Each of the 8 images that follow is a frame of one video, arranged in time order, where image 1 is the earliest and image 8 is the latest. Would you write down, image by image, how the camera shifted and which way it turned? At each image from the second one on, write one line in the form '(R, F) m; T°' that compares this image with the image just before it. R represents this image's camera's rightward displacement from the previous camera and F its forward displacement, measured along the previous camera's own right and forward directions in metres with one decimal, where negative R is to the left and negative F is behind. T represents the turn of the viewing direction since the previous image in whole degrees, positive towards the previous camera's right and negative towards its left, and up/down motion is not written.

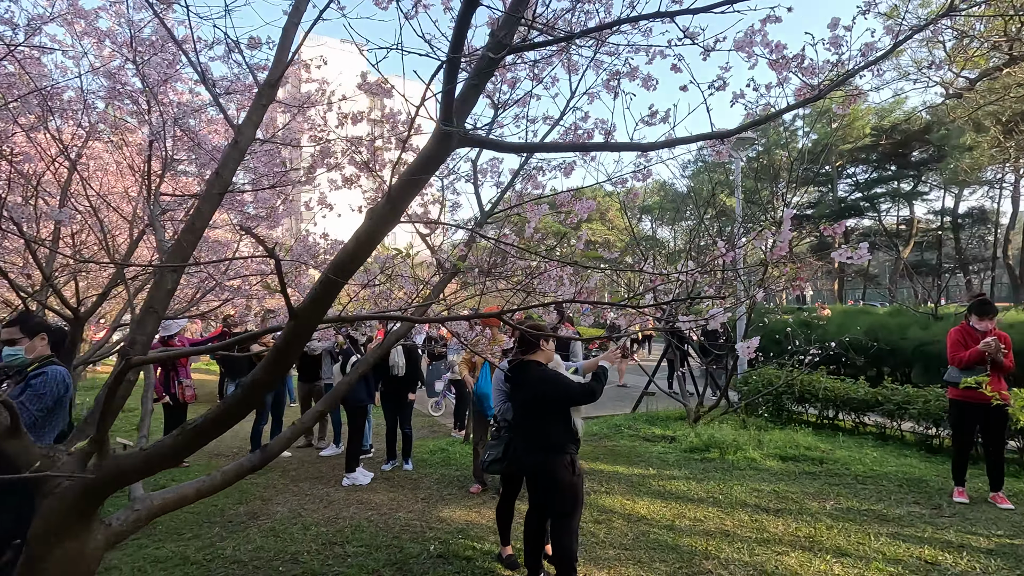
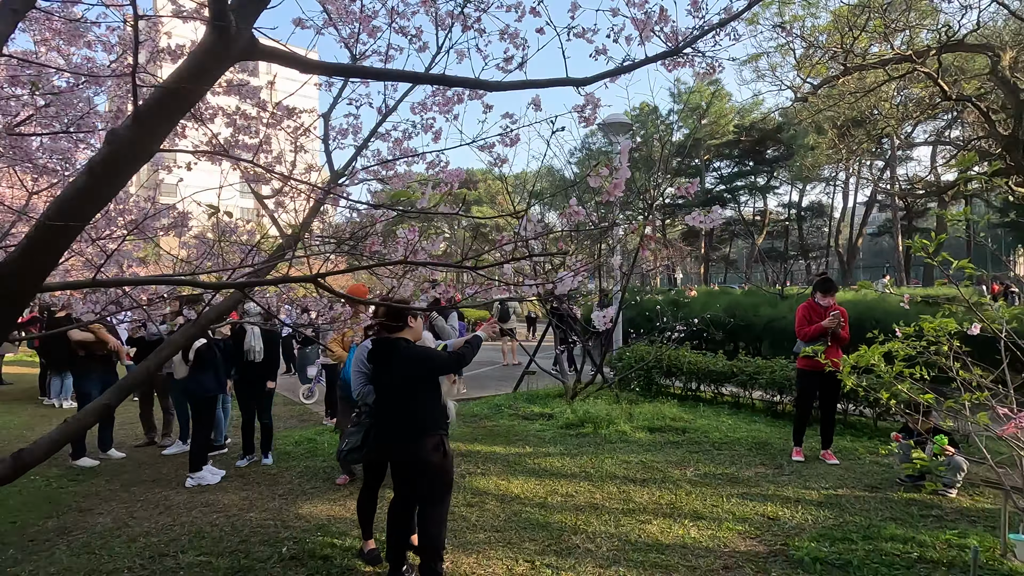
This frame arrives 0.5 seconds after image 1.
(+0.2, +0.2) m; +12°
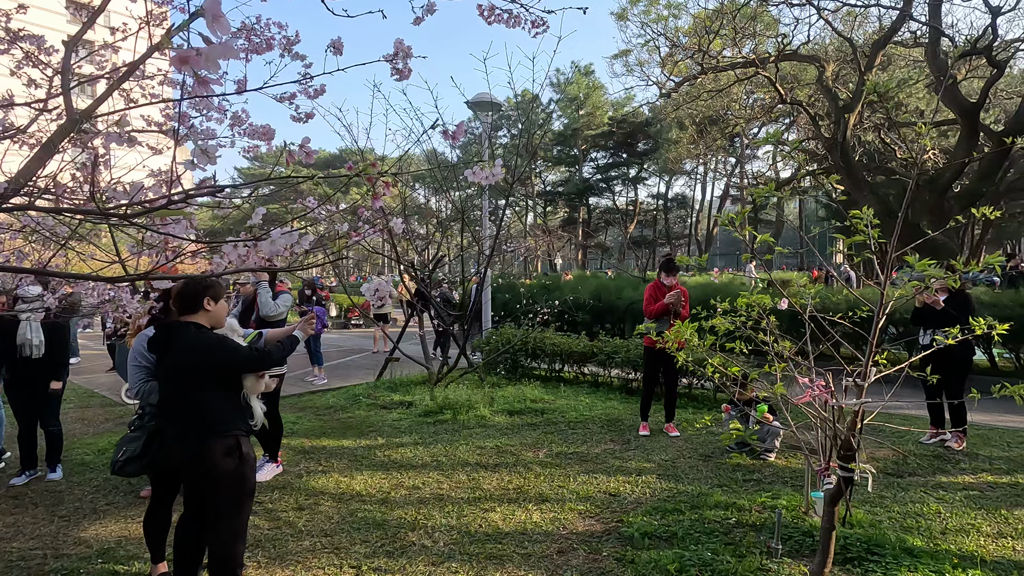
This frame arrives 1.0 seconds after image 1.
(+0.3, +0.2) m; +12°
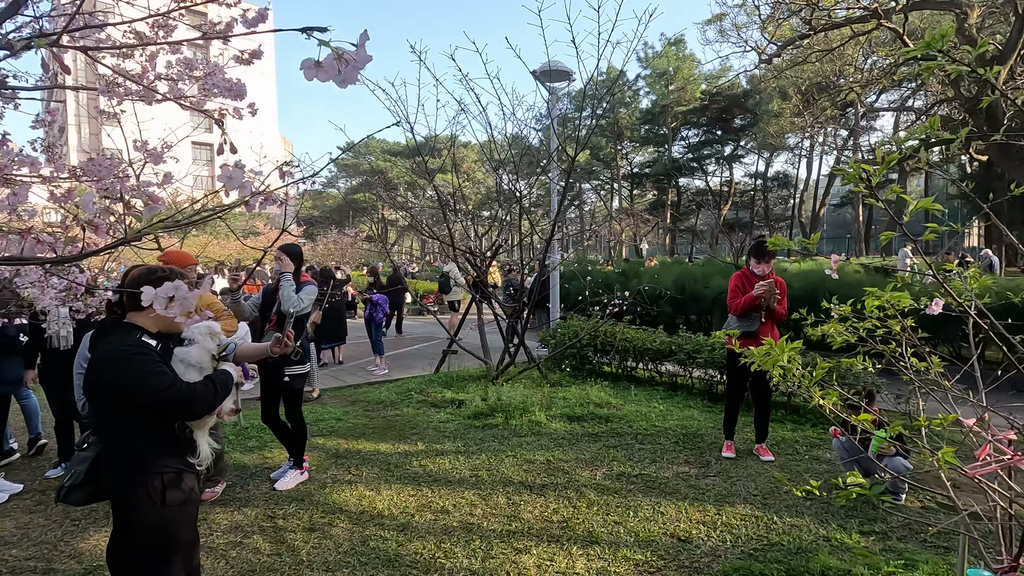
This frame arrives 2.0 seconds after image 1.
(+0.2, +0.7) m; -9°
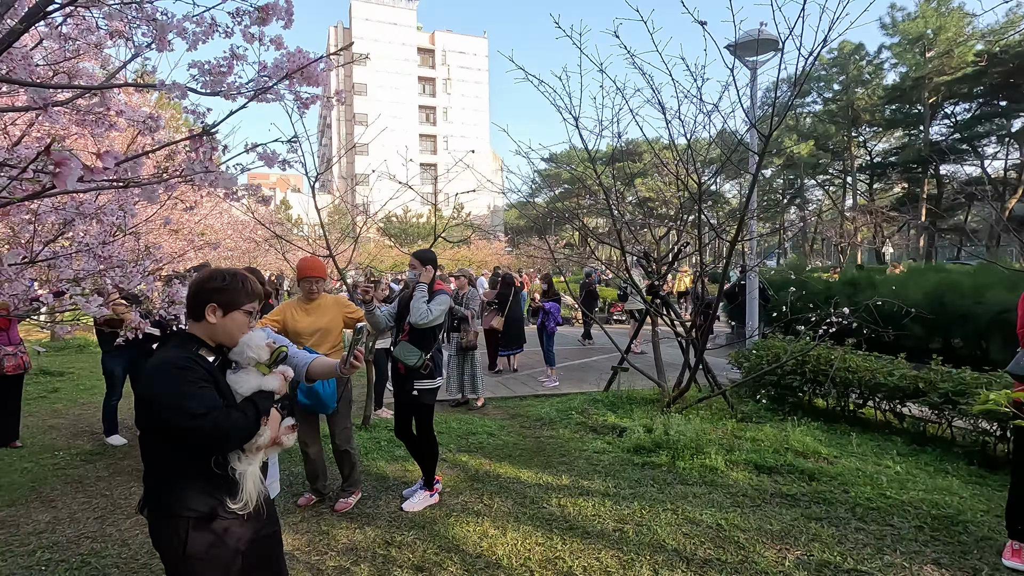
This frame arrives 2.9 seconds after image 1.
(+0.3, +0.7) m; -21°
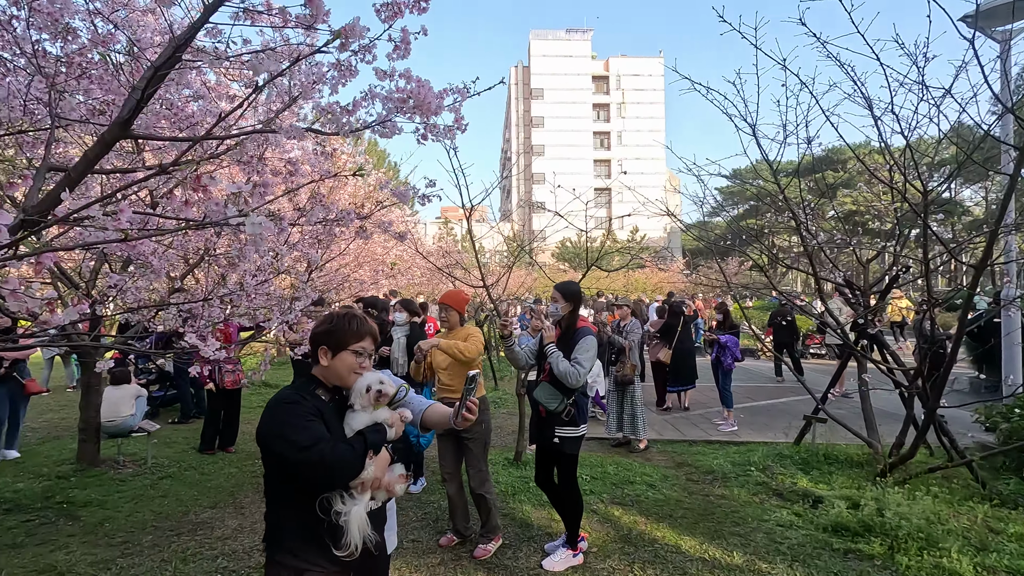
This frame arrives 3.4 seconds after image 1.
(+0.1, +0.4) m; -19°
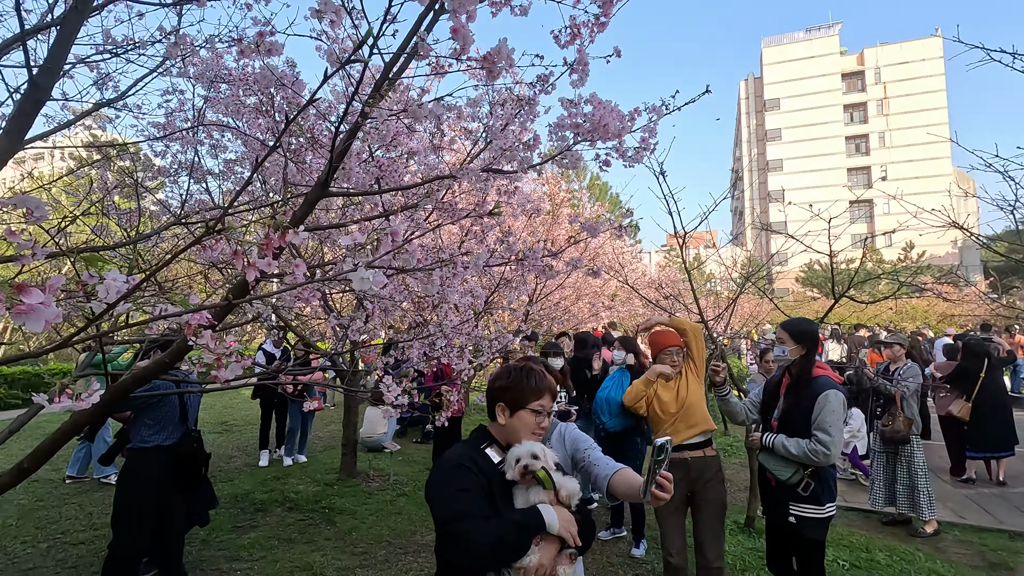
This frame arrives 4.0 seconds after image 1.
(+0.1, +0.3) m; -24°
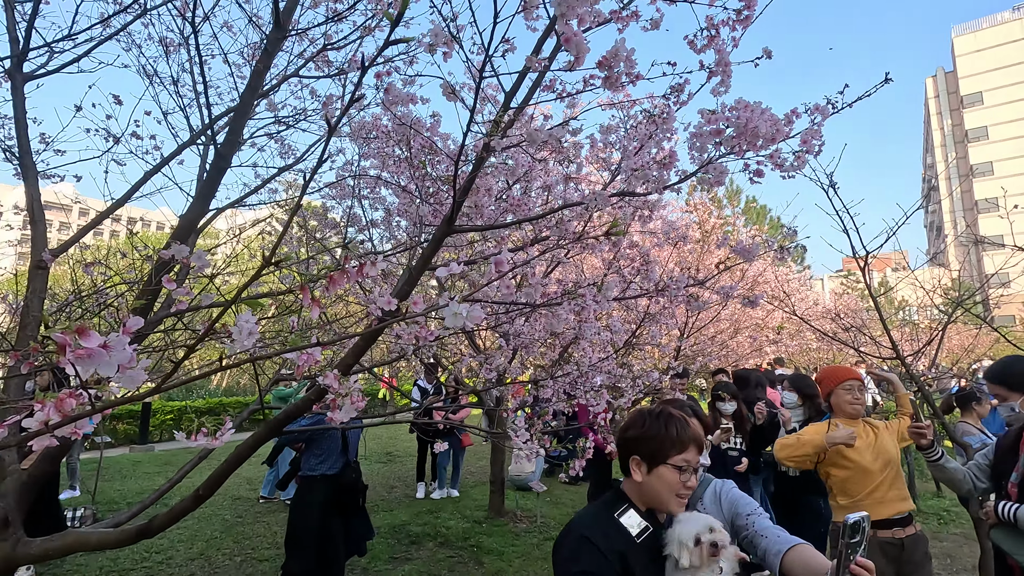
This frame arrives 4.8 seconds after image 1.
(0.0, +0.1) m; -16°
